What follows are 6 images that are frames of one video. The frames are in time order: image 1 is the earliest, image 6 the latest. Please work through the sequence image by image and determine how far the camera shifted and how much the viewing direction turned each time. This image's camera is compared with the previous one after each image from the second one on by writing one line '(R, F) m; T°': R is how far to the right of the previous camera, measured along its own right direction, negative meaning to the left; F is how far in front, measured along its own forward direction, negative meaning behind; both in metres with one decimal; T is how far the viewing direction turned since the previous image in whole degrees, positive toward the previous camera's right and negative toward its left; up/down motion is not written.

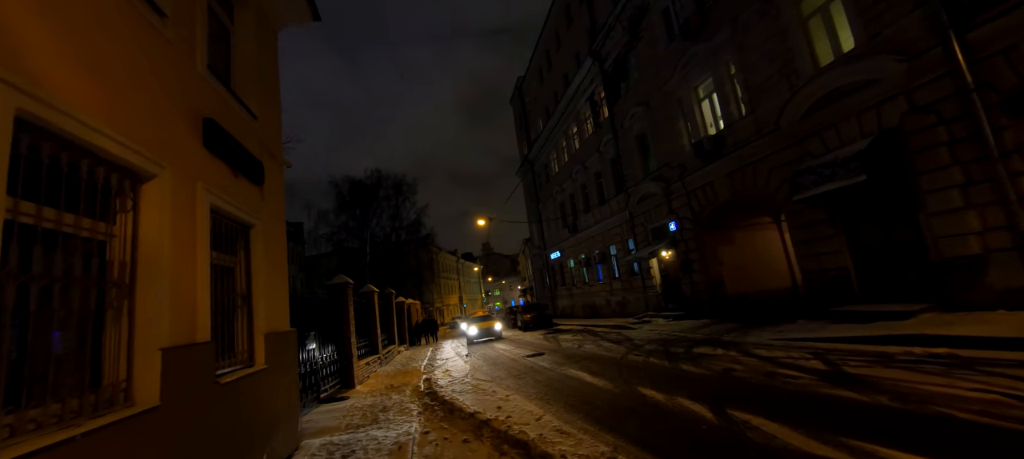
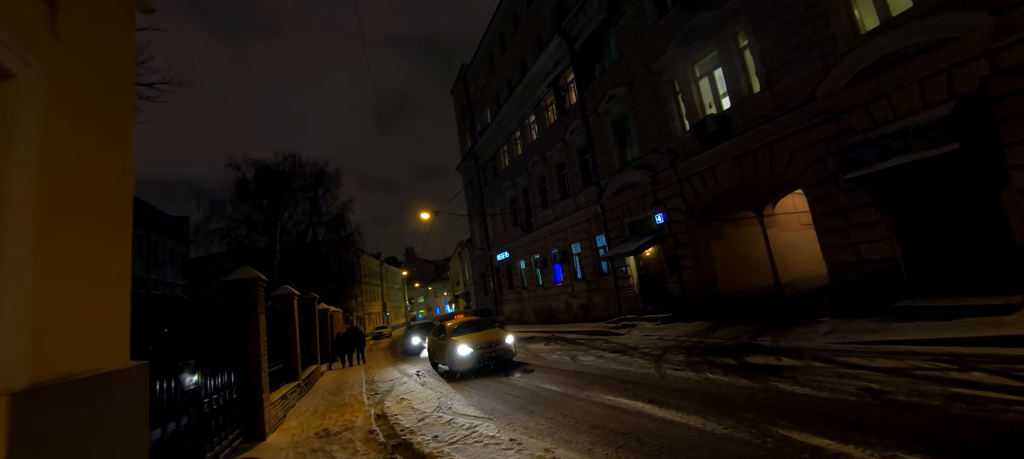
(-1.4, +3.2) m; +11°
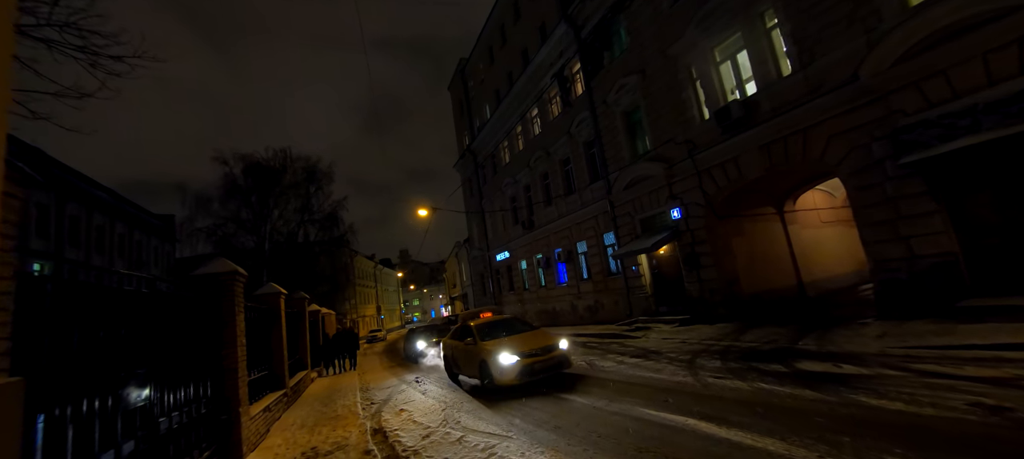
(-0.4, +1.0) m; +1°
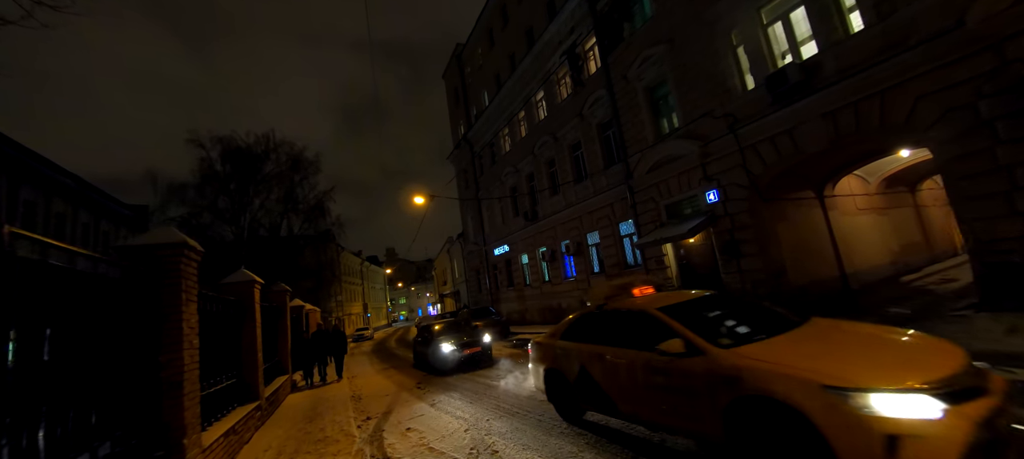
(-0.8, +1.8) m; +2°
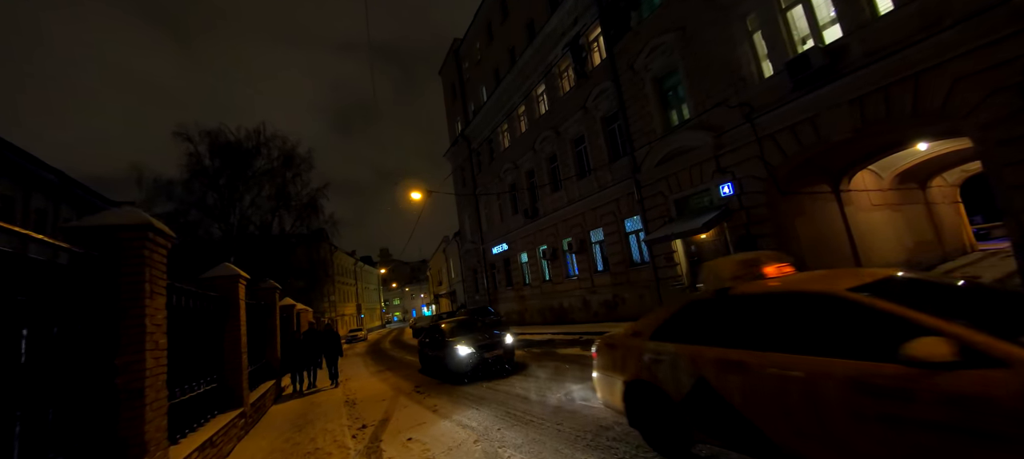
(-0.3, +0.7) m; +1°
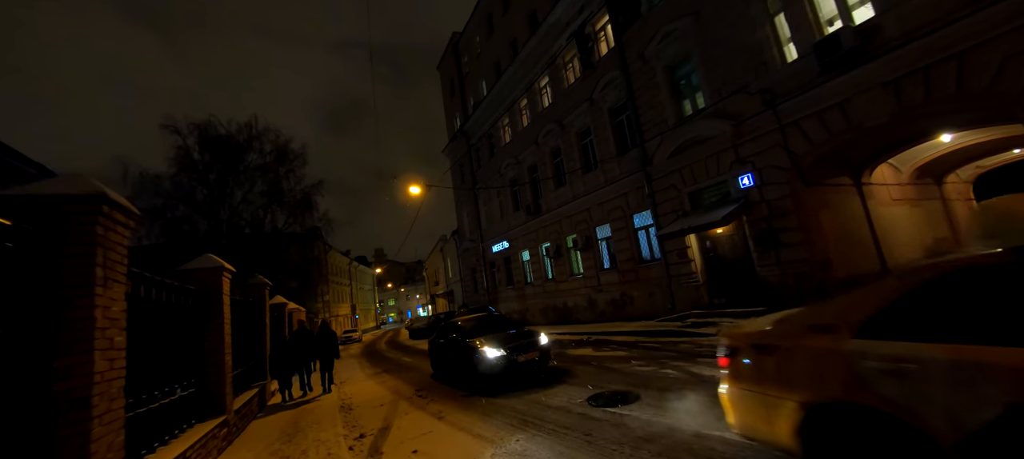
(-0.3, +0.7) m; +1°
